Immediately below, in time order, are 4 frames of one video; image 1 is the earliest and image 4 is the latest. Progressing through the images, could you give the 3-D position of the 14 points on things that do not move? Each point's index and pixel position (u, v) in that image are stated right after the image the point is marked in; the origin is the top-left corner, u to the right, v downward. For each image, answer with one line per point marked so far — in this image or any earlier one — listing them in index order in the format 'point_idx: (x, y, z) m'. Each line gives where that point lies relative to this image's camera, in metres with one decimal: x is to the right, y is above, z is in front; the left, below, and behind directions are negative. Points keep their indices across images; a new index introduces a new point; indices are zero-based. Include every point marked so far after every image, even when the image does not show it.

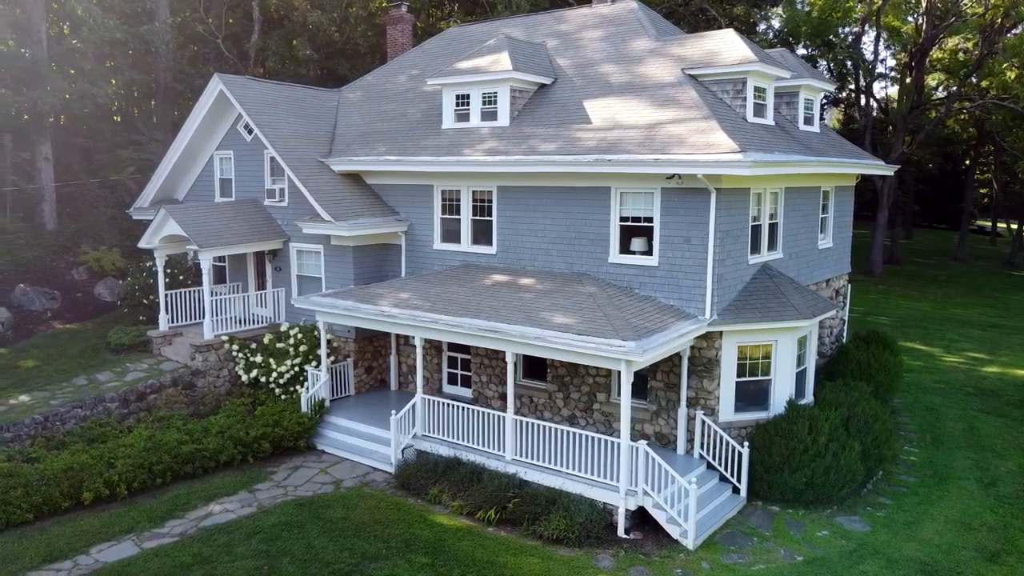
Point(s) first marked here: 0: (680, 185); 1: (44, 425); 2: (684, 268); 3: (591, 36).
0: (+2.9, +1.8, +13.0) m
1: (-9.0, -2.6, +14.2) m
2: (+3.0, +0.4, +13.1) m
3: (+1.8, +5.9, +17.2) m
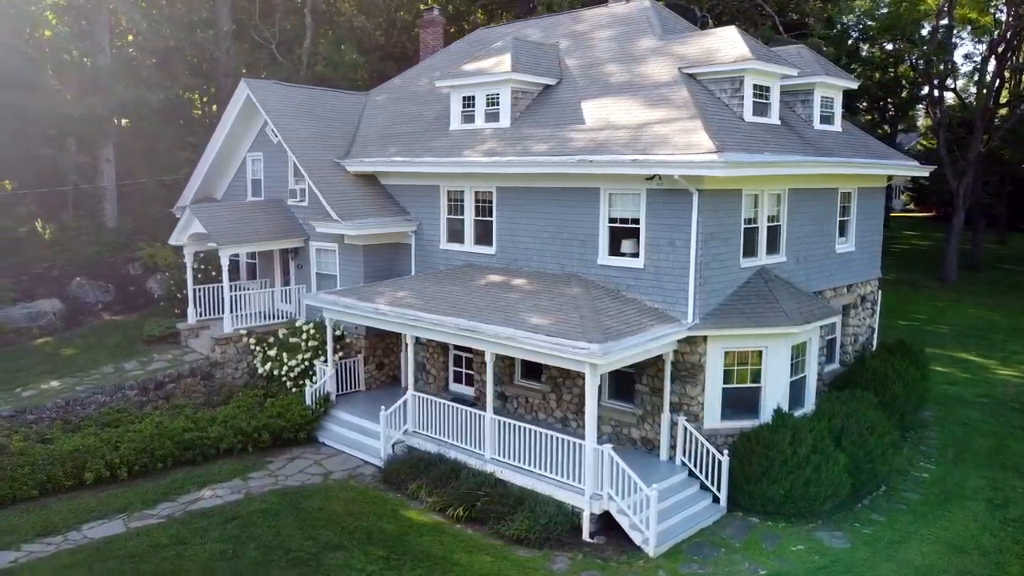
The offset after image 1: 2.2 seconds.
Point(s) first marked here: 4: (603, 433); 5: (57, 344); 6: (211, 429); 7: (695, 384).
0: (+2.6, +1.8, +12.7) m
1: (-9.2, -2.5, +15.2) m
2: (+2.7, +0.3, +12.8) m
3: (+2.0, +5.8, +17.1) m
4: (+1.8, -2.7, +14.1) m
5: (-12.0, -1.5, +19.5) m
6: (-6.0, -2.8, +14.9) m
7: (+3.2, -1.7, +12.8) m
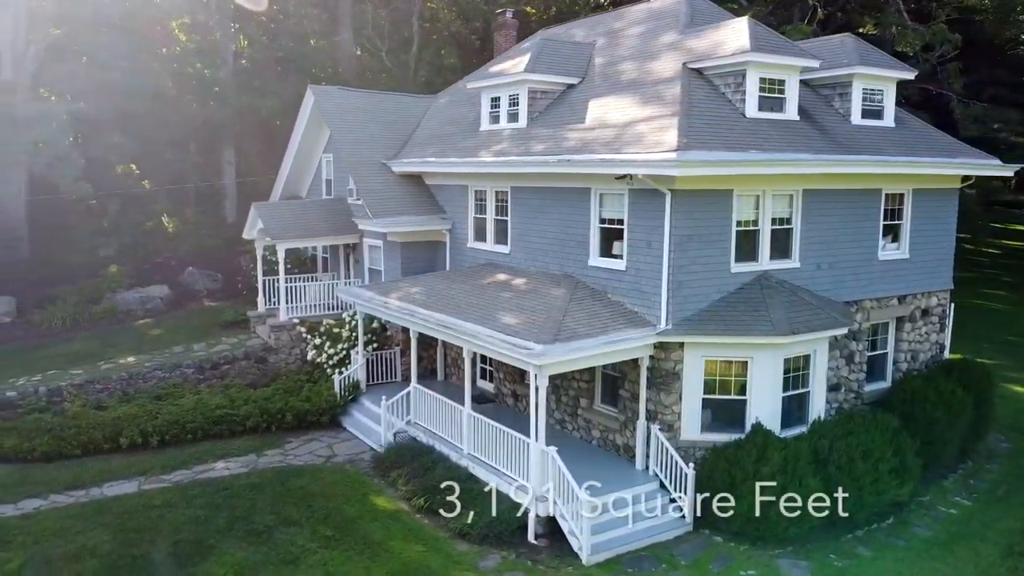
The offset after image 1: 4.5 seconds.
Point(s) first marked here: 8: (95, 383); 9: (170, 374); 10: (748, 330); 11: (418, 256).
0: (+2.1, +1.7, +12.3) m
1: (-8.9, -2.2, +17.3) m
2: (+2.3, +0.2, +12.4) m
3: (+2.7, +5.8, +16.7) m
4: (+1.5, -2.8, +13.8) m
5: (-10.7, -1.1, +22.0) m
6: (-6.0, -2.6, +16.3) m
7: (+2.6, -1.7, +12.3) m
8: (-9.5, -2.2, +16.9) m
9: (-8.3, -2.1, +17.9) m
10: (+3.8, -0.7, +11.9) m
11: (-2.4, +0.8, +18.7) m
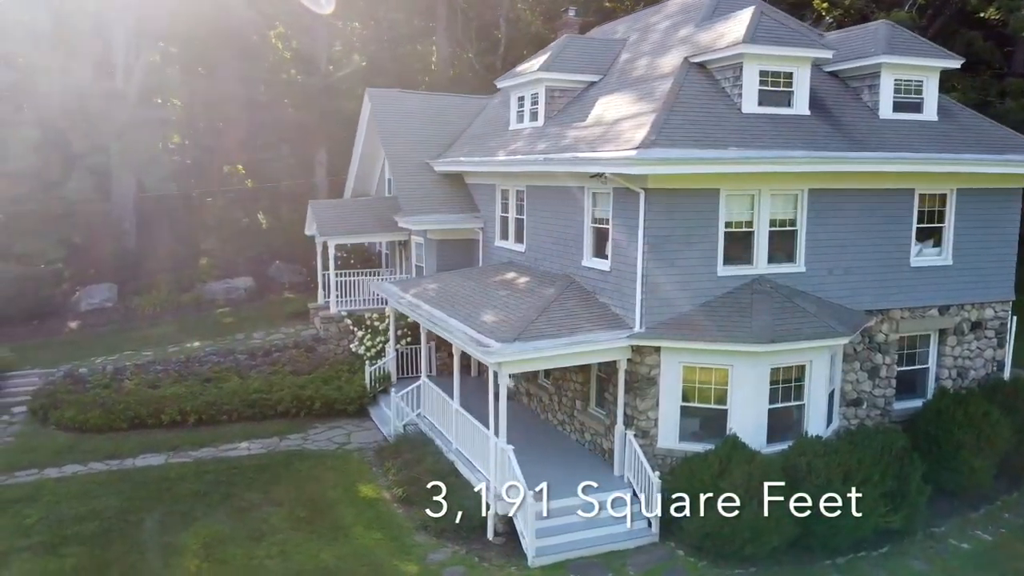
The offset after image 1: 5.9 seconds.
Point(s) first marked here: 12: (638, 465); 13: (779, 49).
0: (+1.8, +1.7, +12.1) m
1: (-8.3, -2.0, +18.9) m
2: (+1.9, +0.2, +12.1) m
3: (+3.2, +5.7, +16.2) m
4: (+1.3, -2.8, +13.7) m
5: (-9.2, -0.8, +23.9) m
6: (-5.6, -2.5, +17.4) m
7: (+2.2, -1.8, +12.0) m
8: (-9.0, -1.9, +18.6) m
9: (-7.5, -1.9, +19.4) m
10: (+3.3, -0.7, +11.3) m
11: (-1.5, +0.9, +19.1) m
12: (+2.0, -2.8, +11.7) m
13: (+4.3, +3.9, +12.0) m
